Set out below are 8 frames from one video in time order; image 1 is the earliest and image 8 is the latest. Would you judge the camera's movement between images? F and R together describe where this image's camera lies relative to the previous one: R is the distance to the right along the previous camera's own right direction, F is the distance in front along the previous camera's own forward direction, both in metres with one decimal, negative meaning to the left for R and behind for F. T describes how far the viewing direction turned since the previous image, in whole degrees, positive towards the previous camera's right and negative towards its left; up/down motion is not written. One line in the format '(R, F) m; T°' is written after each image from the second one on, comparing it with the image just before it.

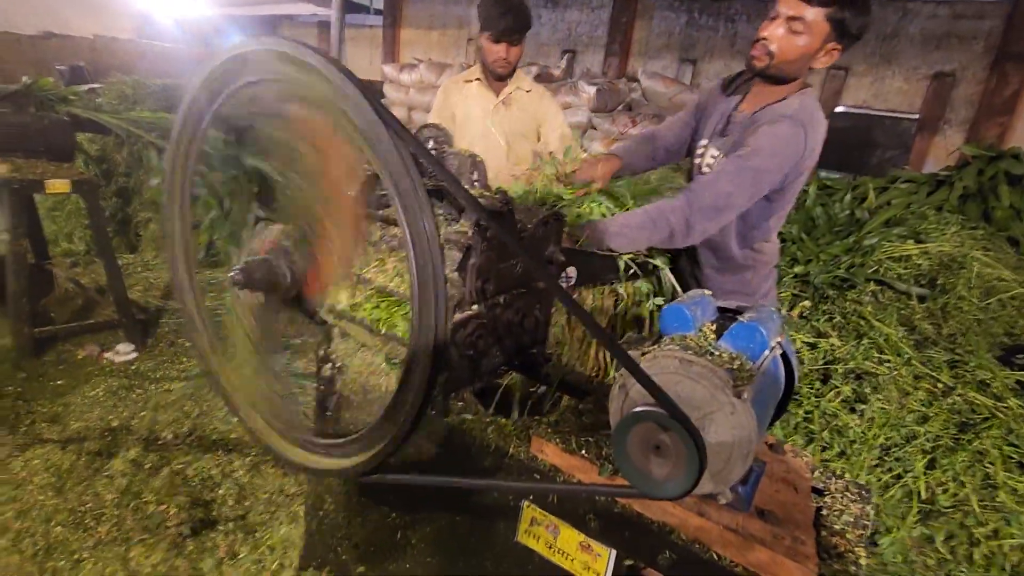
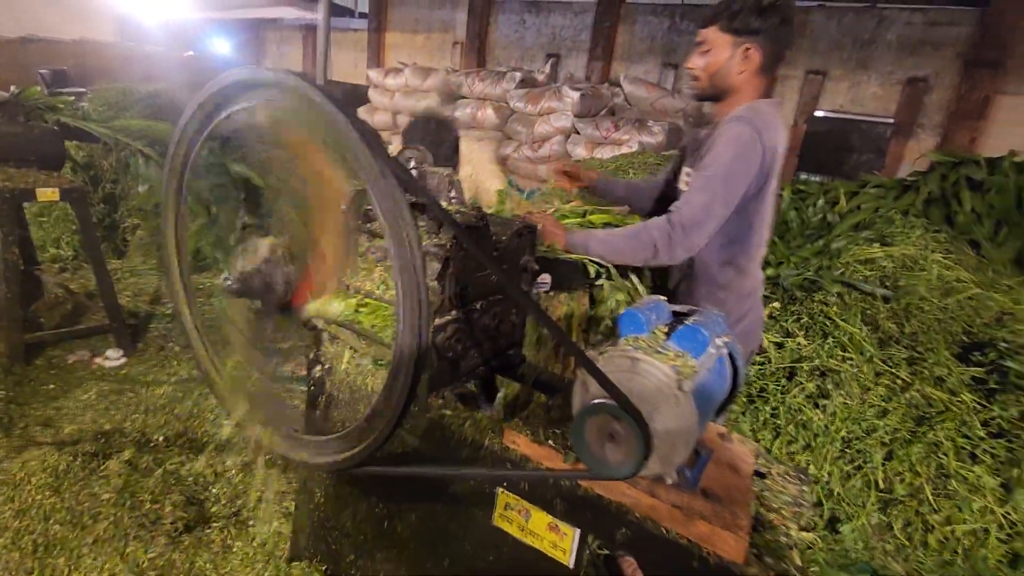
(0.0, -0.1) m; +1°
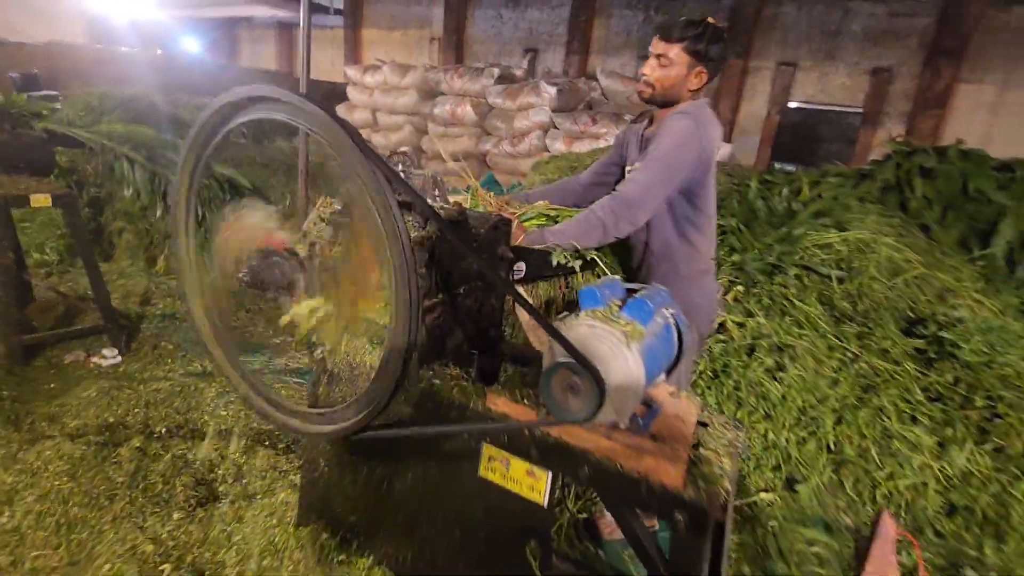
(0.0, -0.2) m; +2°
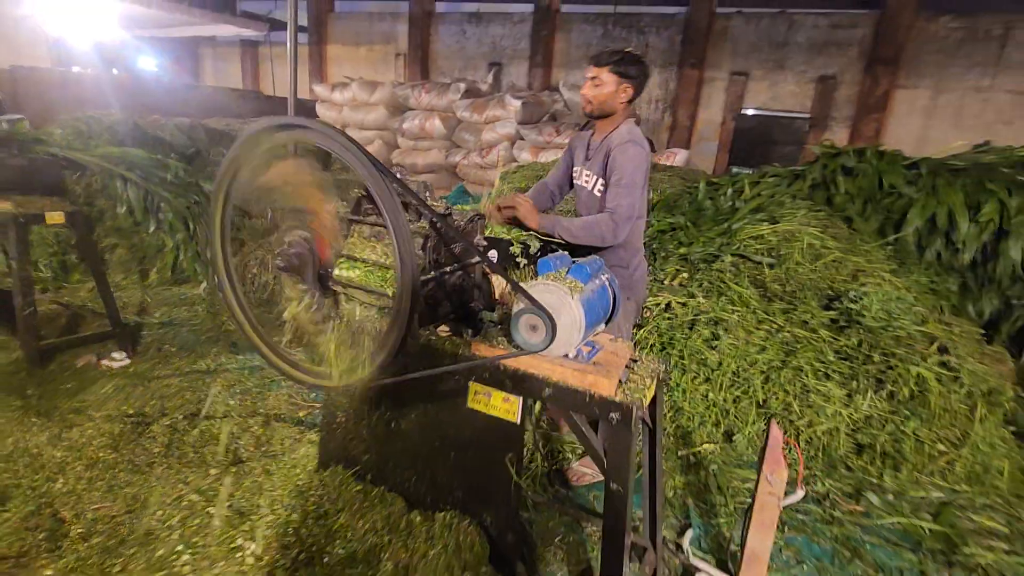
(0.0, -0.4) m; +3°
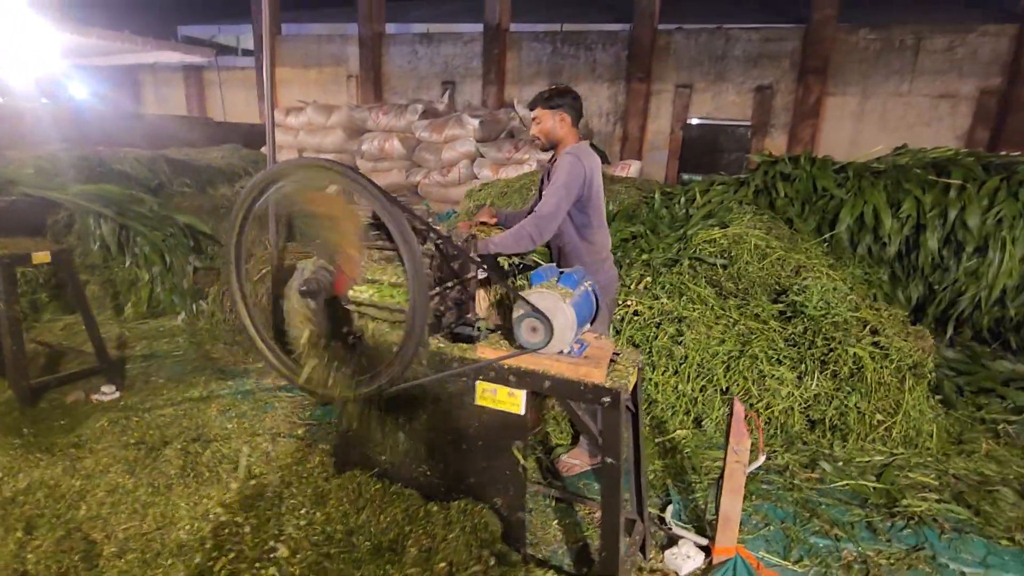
(-0.1, -0.2) m; +4°
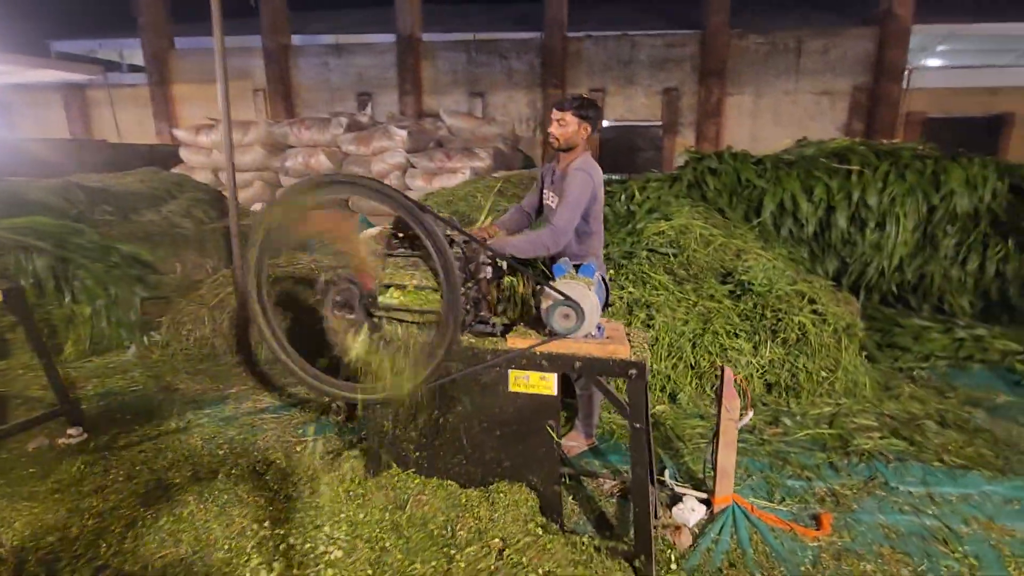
(-0.3, -0.1) m; +8°
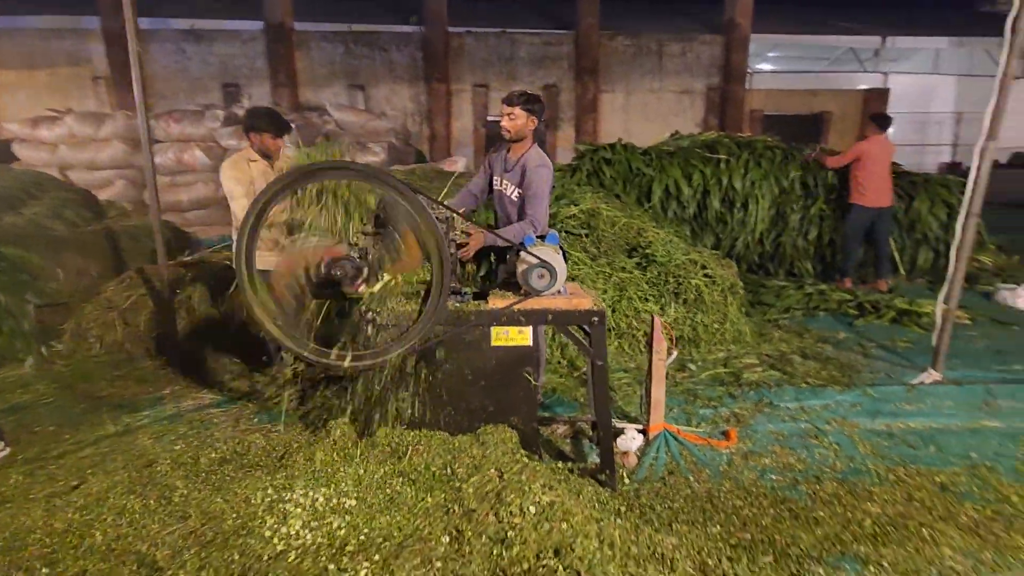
(-0.4, -0.3) m; +12°
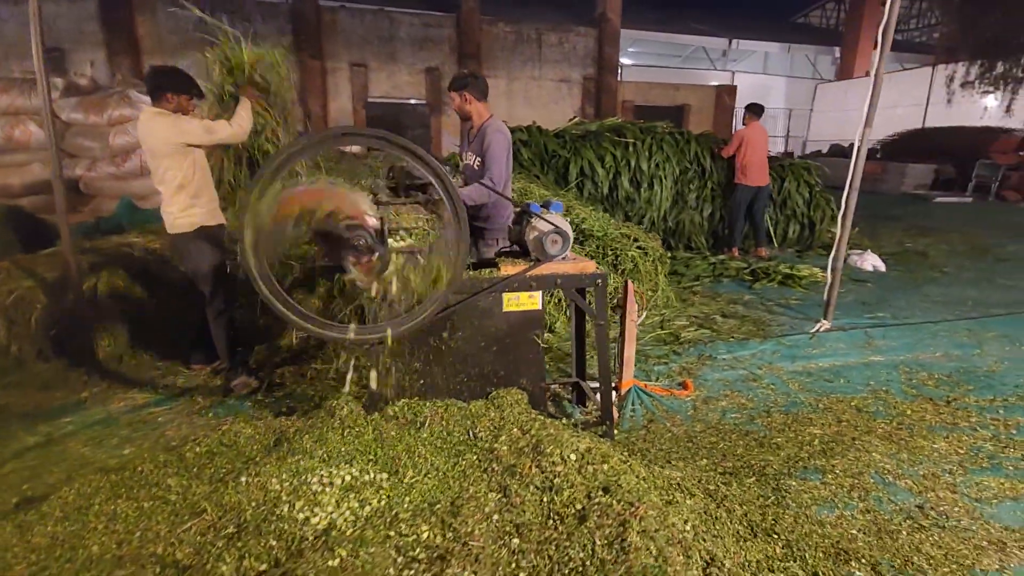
(-0.6, 0.0) m; +13°
